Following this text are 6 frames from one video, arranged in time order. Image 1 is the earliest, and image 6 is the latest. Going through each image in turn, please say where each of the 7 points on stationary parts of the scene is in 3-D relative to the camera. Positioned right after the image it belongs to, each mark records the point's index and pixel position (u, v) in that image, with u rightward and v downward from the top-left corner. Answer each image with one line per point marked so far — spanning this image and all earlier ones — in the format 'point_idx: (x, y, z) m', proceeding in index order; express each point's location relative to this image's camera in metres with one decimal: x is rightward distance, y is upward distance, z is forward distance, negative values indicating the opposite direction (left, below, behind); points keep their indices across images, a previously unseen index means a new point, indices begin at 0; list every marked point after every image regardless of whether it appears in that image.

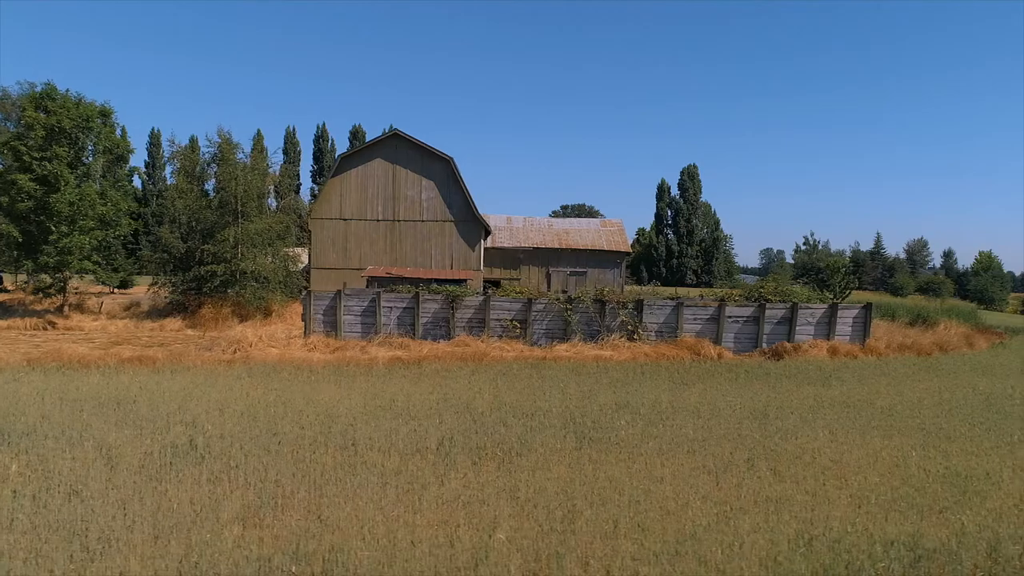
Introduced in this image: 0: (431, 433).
0: (-0.9, -1.6, +7.3) m
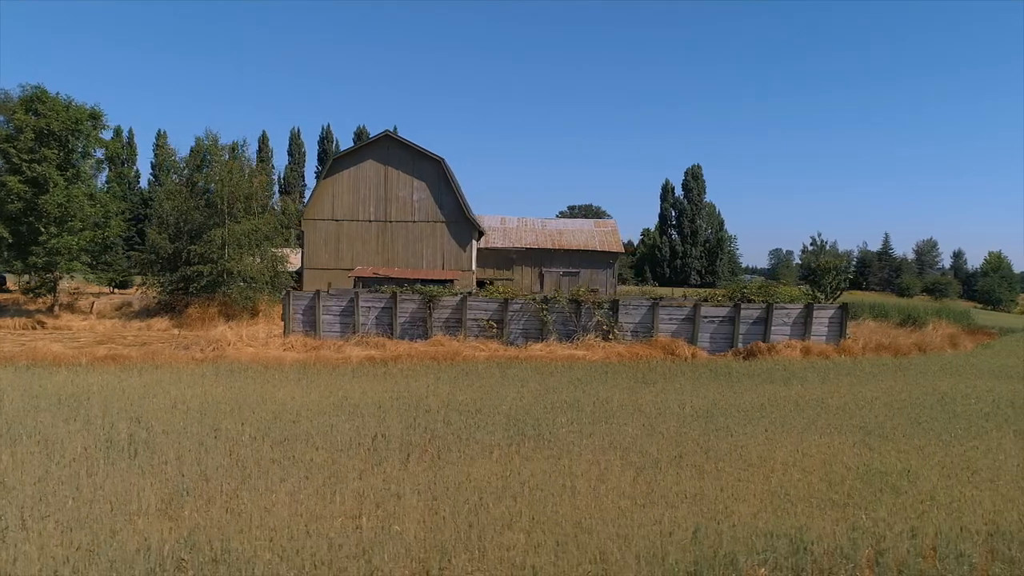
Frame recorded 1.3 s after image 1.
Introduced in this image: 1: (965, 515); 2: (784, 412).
0: (-1.6, -1.6, +7.5) m
1: (+3.6, -1.8, +5.2) m
2: (+3.8, -1.7, +9.1) m
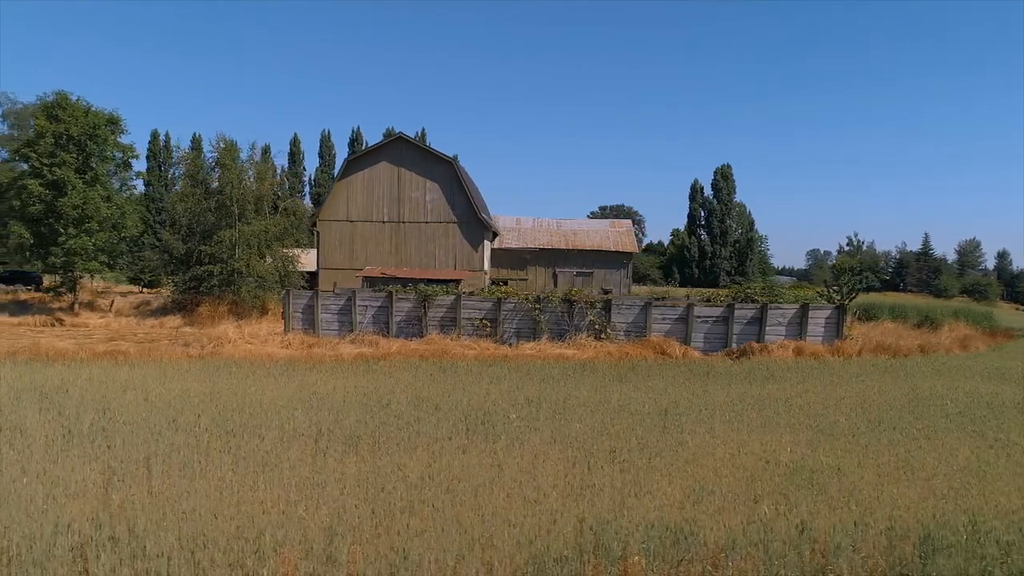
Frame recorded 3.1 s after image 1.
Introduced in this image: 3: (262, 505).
0: (-2.3, -1.6, +7.7) m
1: (+2.9, -1.8, +5.3) m
2: (+3.3, -1.7, +9.1) m
3: (-1.9, -1.7, +5.0) m
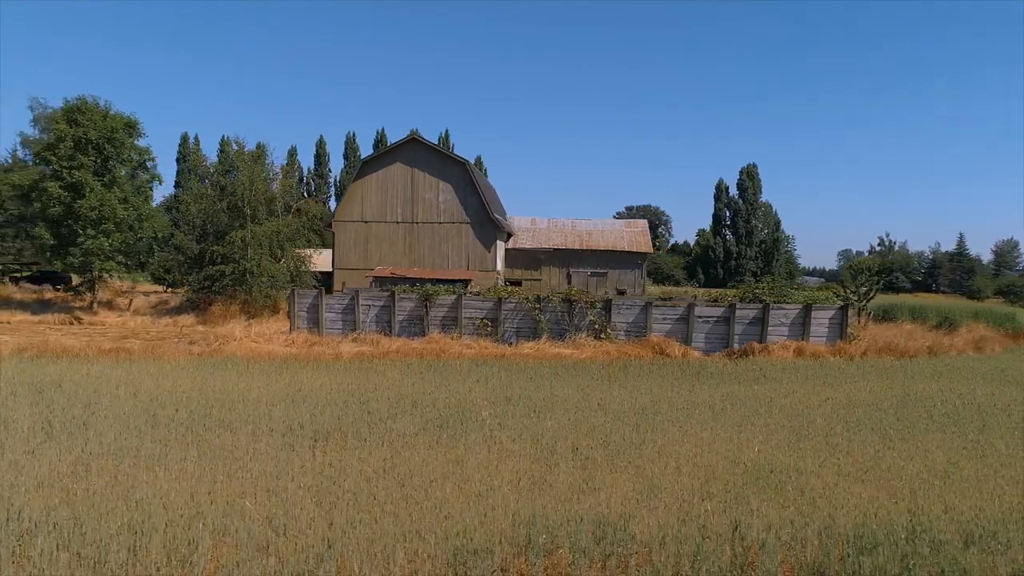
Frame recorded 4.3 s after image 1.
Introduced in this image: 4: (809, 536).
0: (-2.6, -1.6, +7.9) m
1: (+2.5, -1.8, +5.3) m
2: (+2.9, -1.7, +9.0) m
3: (-2.4, -1.7, +5.2) m
4: (+2.1, -1.8, +4.6) m
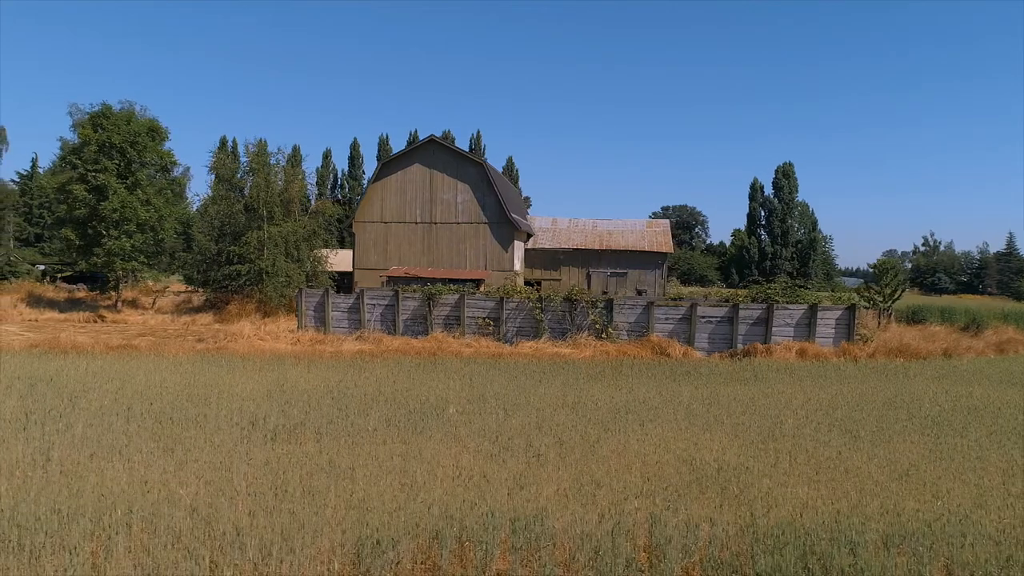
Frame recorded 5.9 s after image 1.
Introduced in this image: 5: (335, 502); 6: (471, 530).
0: (-3.0, -1.6, +8.1) m
1: (+1.9, -1.8, +5.2) m
2: (+2.6, -1.7, +8.9) m
3: (-3.0, -1.6, +5.3) m
4: (+1.5, -1.7, +4.6) m
5: (-1.4, -1.7, +5.1) m
6: (-0.3, -1.7, +4.6) m
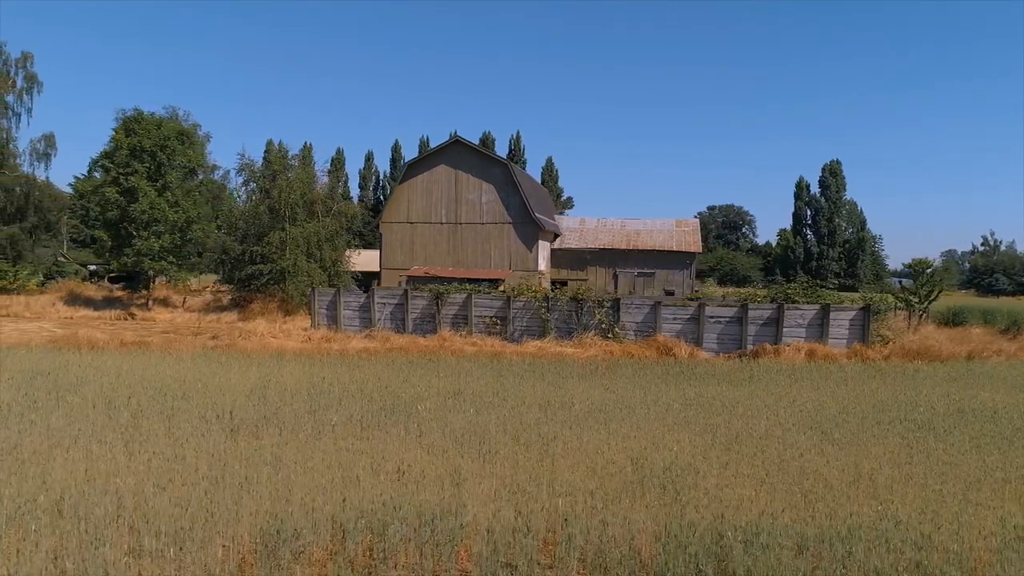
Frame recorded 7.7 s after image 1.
0: (-3.5, -1.5, +8.3) m
1: (+1.3, -1.7, +5.1) m
2: (+2.2, -1.7, +8.8) m
3: (-3.6, -1.6, +5.5) m
4: (+0.9, -1.7, +4.5) m
5: (-2.0, -1.6, +5.2) m
6: (-0.9, -1.7, +4.6) m
